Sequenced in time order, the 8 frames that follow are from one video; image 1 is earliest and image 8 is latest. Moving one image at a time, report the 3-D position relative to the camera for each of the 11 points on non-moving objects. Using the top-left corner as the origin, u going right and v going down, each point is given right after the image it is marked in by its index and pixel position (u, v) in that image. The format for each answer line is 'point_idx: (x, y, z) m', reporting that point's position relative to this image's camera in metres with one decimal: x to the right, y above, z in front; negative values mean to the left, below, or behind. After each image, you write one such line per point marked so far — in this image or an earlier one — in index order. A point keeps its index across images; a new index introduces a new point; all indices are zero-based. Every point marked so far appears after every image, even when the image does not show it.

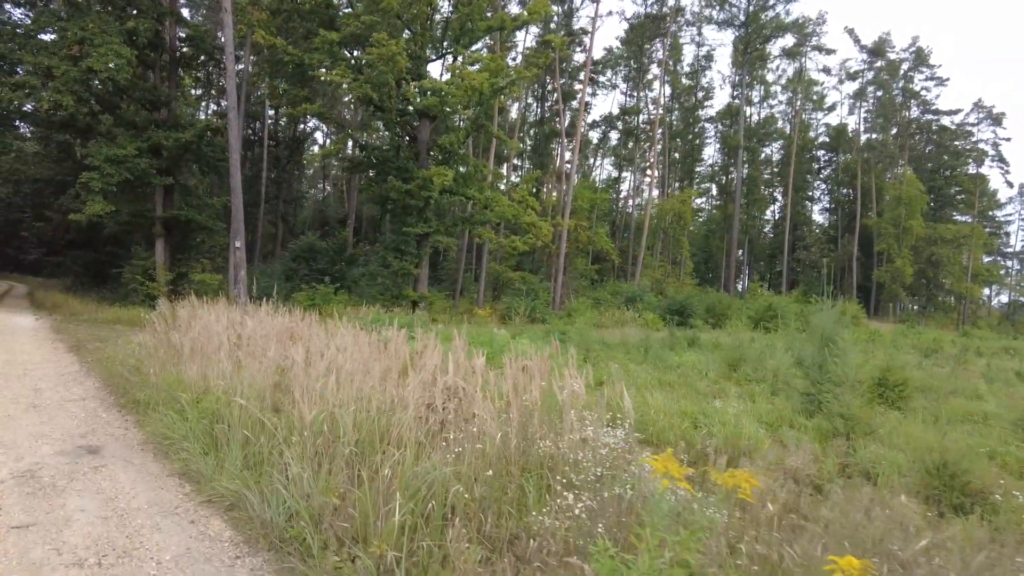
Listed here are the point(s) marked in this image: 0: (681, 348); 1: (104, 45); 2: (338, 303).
0: (+4.2, -1.5, +16.4) m
1: (-11.8, +7.1, +18.6) m
2: (-5.2, -0.5, +19.3) m
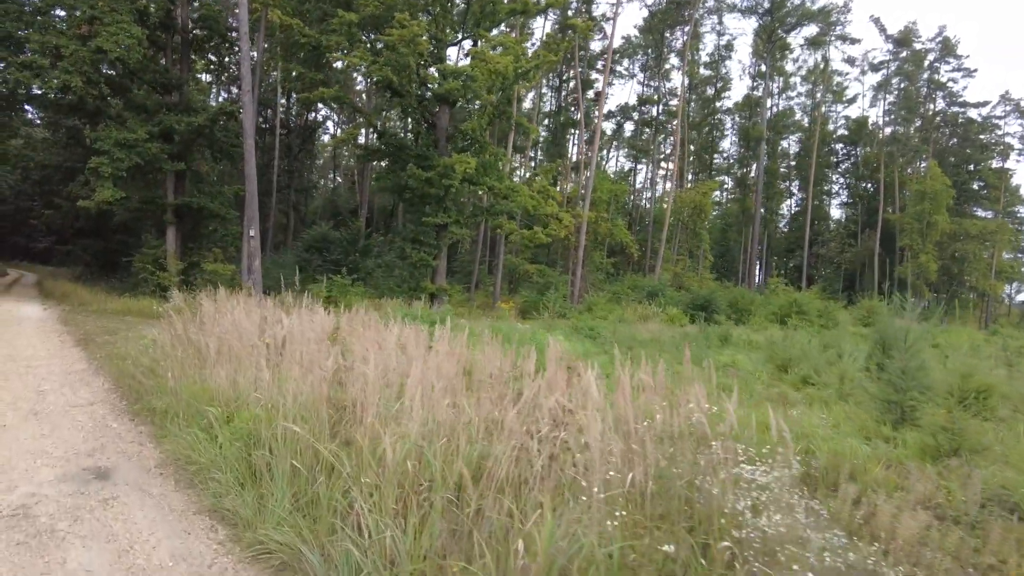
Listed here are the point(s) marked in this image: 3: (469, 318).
0: (+4.9, -1.4, +15.6) m
1: (-11.1, +7.4, +17.8) m
2: (-4.5, -0.2, +18.6) m
3: (-0.9, -0.7, +14.7) m
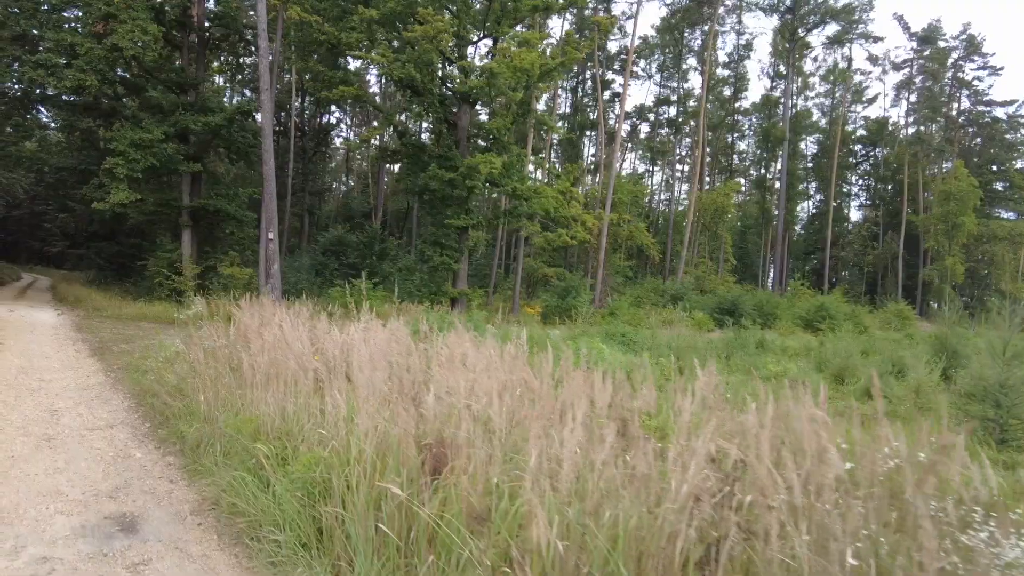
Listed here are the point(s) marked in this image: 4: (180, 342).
0: (+5.6, -1.5, +14.8) m
1: (-10.4, +7.3, +17.4) m
2: (-3.8, -0.4, +18.0) m
3: (-0.3, -0.8, +14.0) m
4: (-4.0, -0.7, +7.7) m
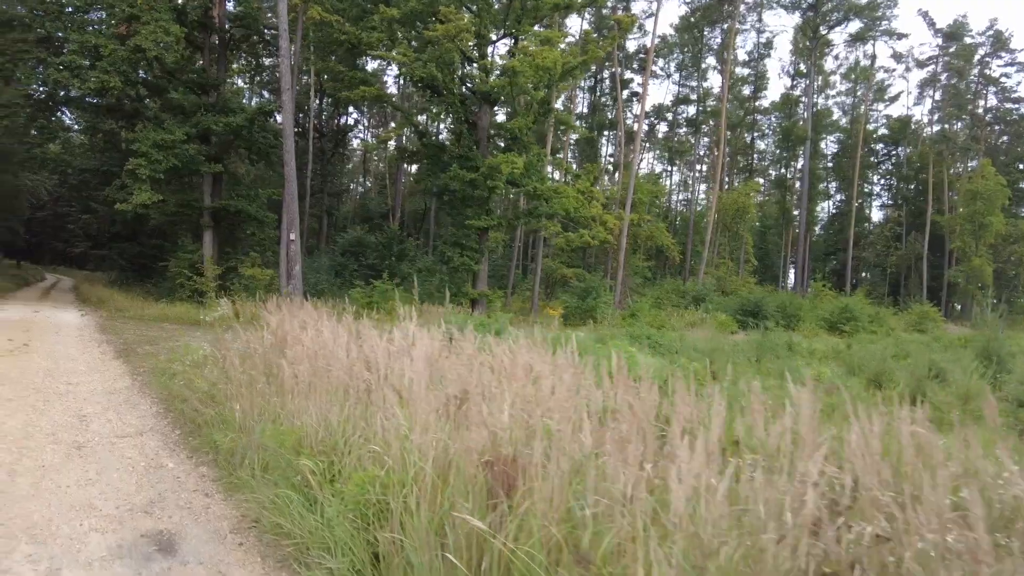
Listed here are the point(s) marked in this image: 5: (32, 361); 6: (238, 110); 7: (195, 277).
0: (+6.1, -1.5, +14.5) m
1: (-9.8, +7.2, +17.4) m
2: (-3.2, -0.4, +17.8) m
3: (+0.3, -0.8, +13.8) m
4: (-3.6, -0.7, +7.6) m
5: (-5.6, -0.9, +7.6) m
6: (-8.3, +5.5, +19.6) m
7: (-9.5, +0.3, +19.2) m
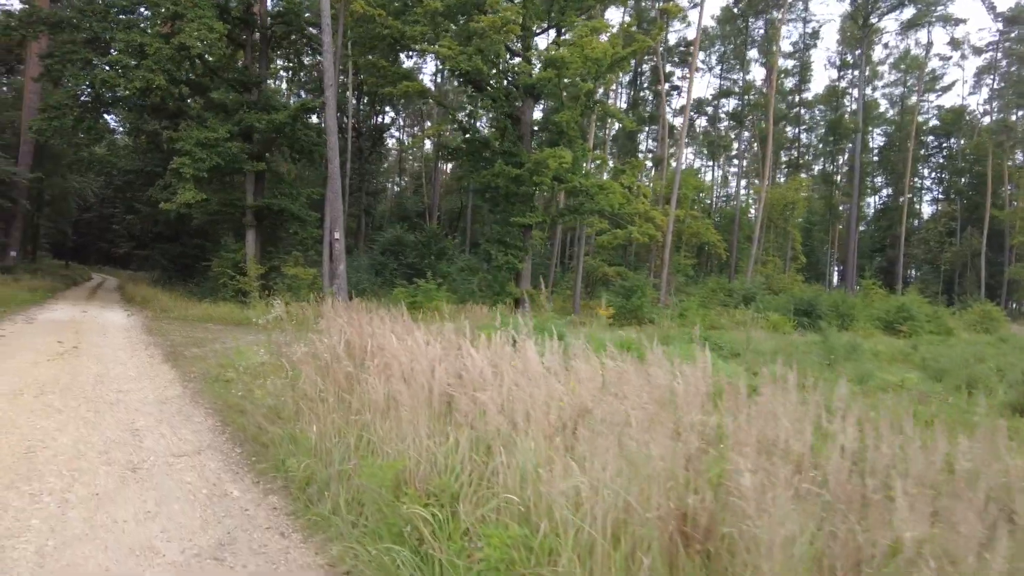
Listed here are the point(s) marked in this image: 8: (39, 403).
0: (+7.2, -1.5, +13.6) m
1: (-8.5, +7.2, +17.2) m
2: (-1.9, -0.4, +17.4) m
3: (+1.3, -0.8, +13.2) m
4: (-2.8, -0.7, +7.1) m
5: (-4.9, -0.9, +7.2) m
6: (-7.0, +5.5, +19.4) m
7: (-8.1, +0.3, +19.1) m
8: (-3.8, -0.9, +5.1) m
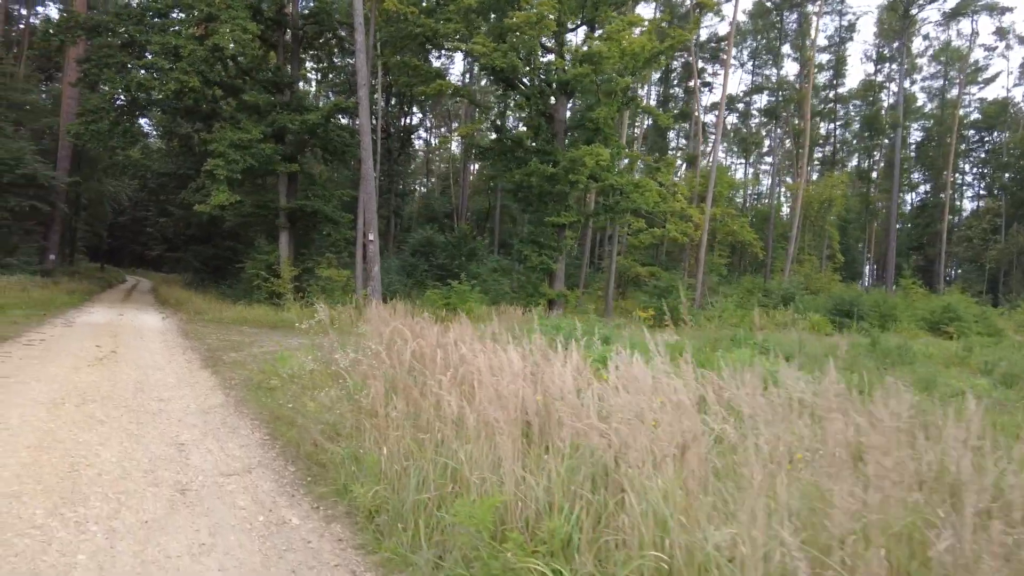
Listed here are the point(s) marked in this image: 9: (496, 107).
0: (+8.0, -1.5, +12.9) m
1: (-7.6, +7.2, +17.2) m
2: (-0.9, -0.4, +17.1) m
3: (+2.1, -0.8, +12.8) m
4: (-2.2, -0.7, +6.9) m
5: (-4.3, -0.9, +7.0) m
6: (-6.0, +5.4, +19.2) m
7: (-7.1, +0.3, +19.0) m
8: (-3.3, -1.0, +4.9) m
9: (-0.5, +5.6, +19.9) m
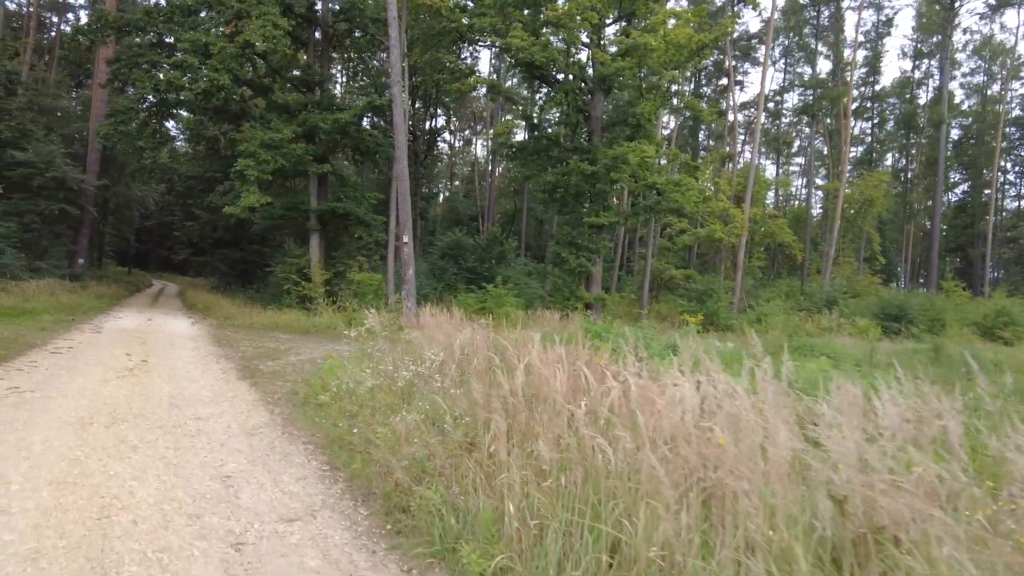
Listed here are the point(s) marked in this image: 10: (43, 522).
0: (+8.9, -1.6, +11.9) m
1: (-6.6, +7.1, +16.7) m
2: (+0.1, -0.5, +16.4) m
3: (+3.0, -0.9, +12.0) m
4: (-1.5, -0.8, +6.2) m
5: (-3.6, -1.0, +6.4) m
6: (-4.9, +5.3, +18.7) m
7: (-6.1, +0.2, +18.5) m
8: (-2.7, -1.0, +4.3) m
9: (+0.6, +5.5, +19.2) m
10: (-2.1, -1.0, +2.8) m
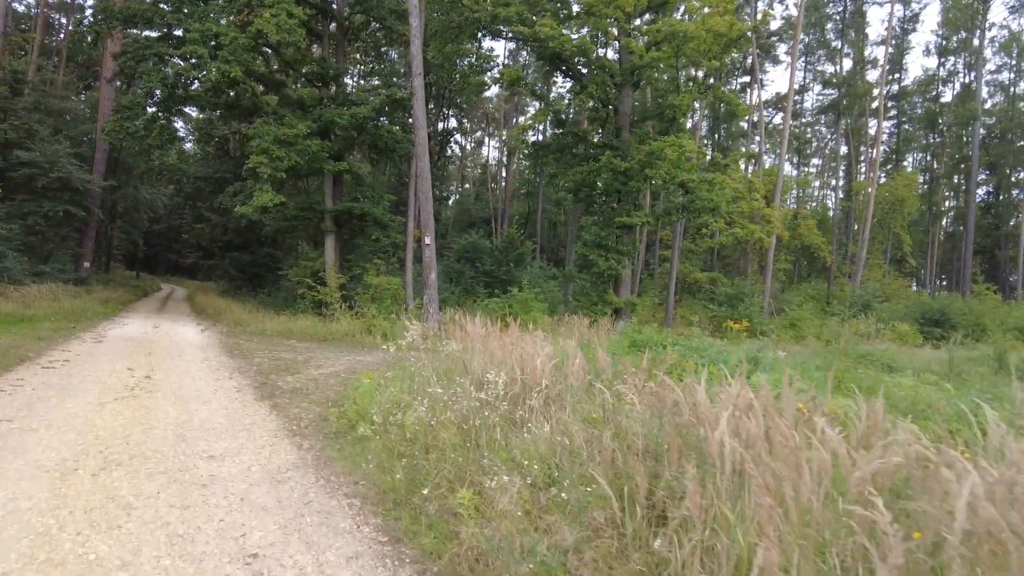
0: (+9.5, -1.6, +10.8) m
1: (-5.9, +7.0, +15.8) m
2: (+0.7, -0.6, +15.4) m
3: (+3.6, -0.9, +10.9) m
4: (-1.0, -0.8, +5.2) m
5: (-3.0, -1.0, +5.5) m
6: (-4.2, +5.2, +17.8) m
7: (-5.3, 0.0, +17.5) m
8: (-2.1, -1.0, +3.3) m
9: (+1.3, +5.4, +18.2) m
10: (-1.5, -1.1, +1.8) m
